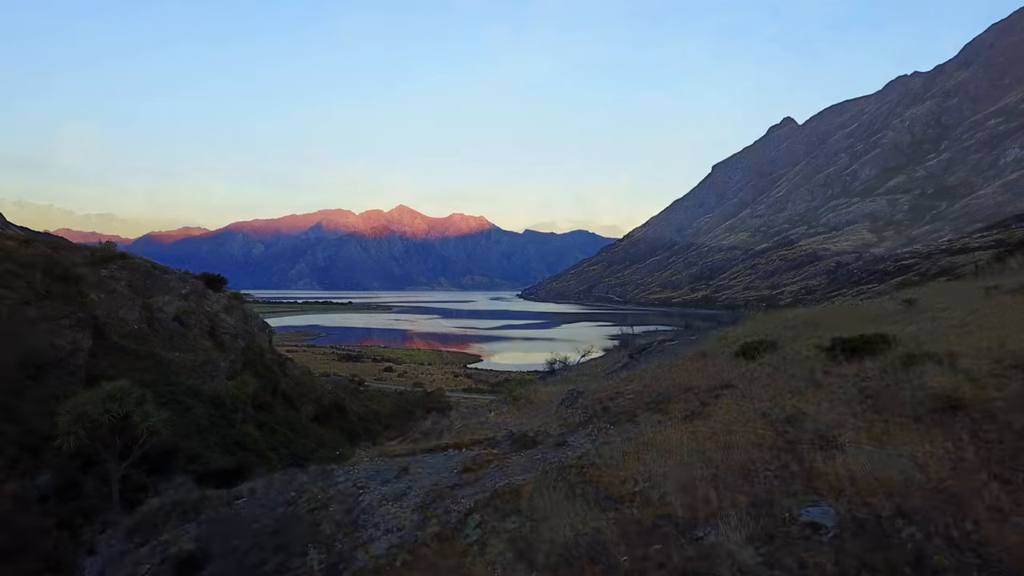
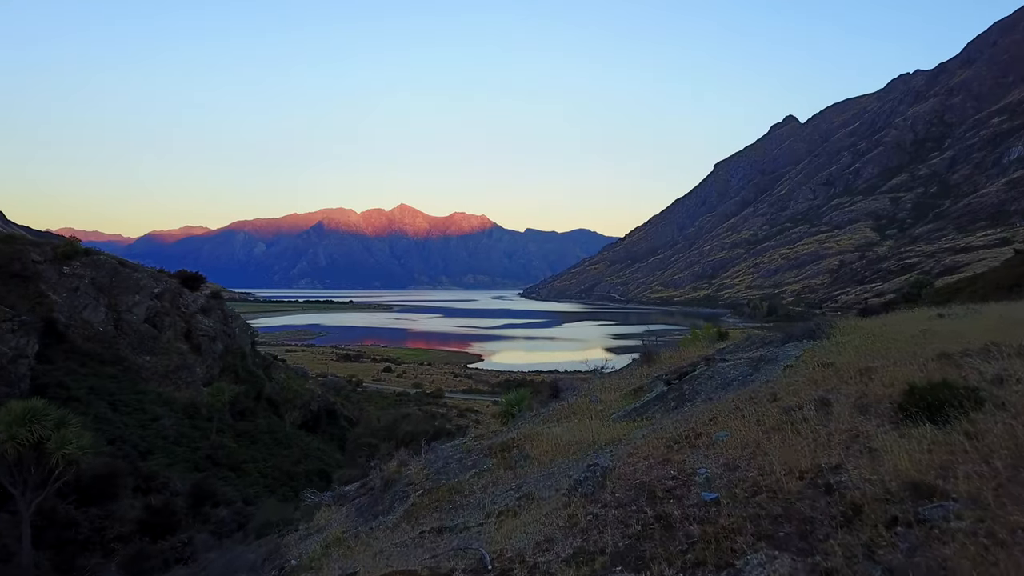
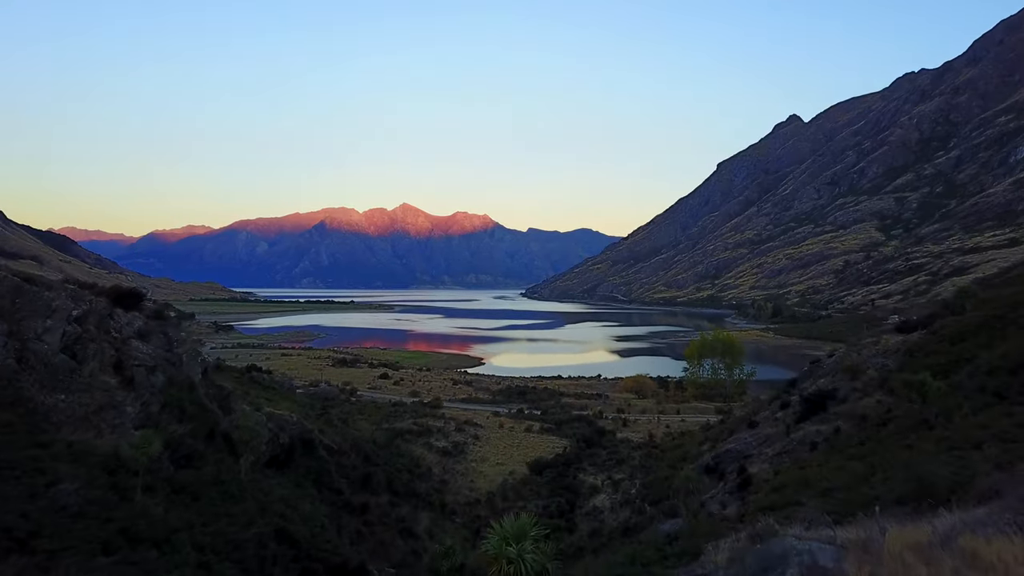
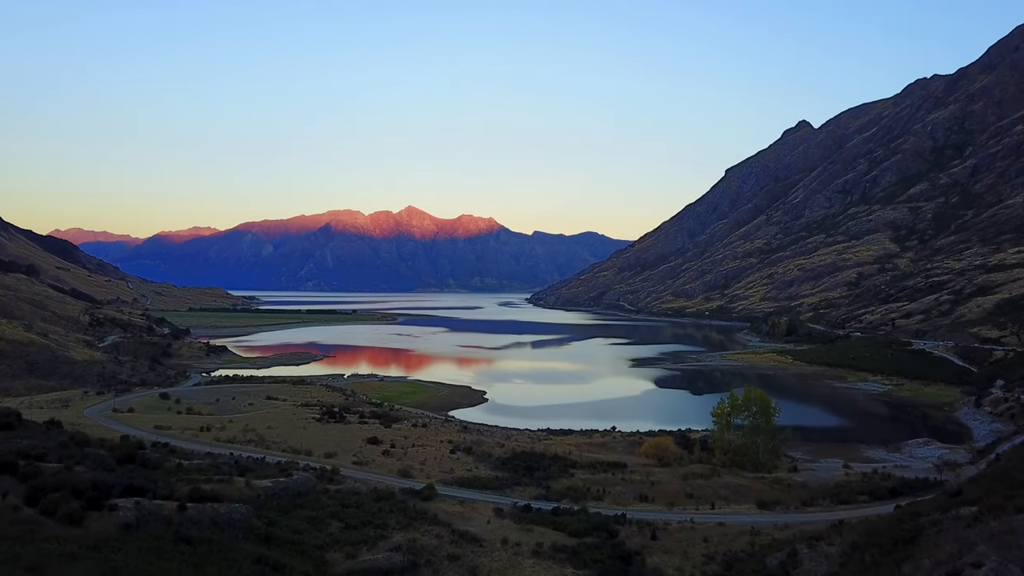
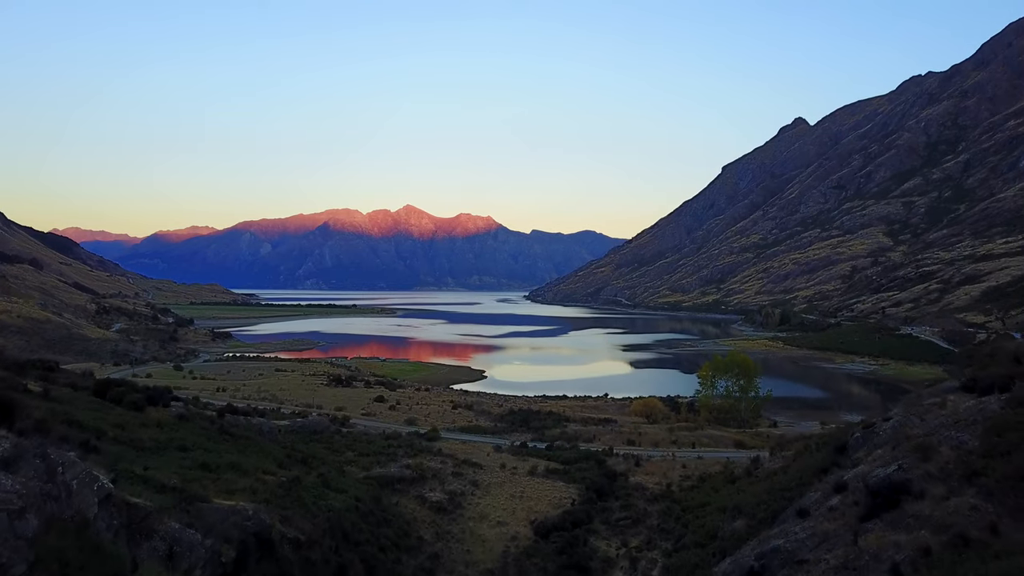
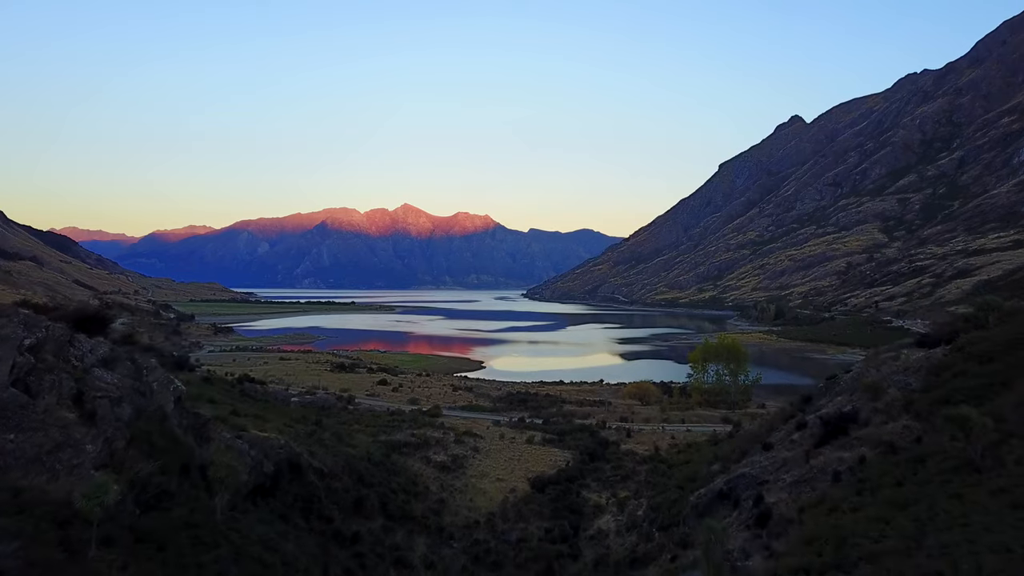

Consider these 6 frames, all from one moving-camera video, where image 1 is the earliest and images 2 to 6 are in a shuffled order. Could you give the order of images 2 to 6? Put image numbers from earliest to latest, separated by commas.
2, 3, 6, 5, 4
